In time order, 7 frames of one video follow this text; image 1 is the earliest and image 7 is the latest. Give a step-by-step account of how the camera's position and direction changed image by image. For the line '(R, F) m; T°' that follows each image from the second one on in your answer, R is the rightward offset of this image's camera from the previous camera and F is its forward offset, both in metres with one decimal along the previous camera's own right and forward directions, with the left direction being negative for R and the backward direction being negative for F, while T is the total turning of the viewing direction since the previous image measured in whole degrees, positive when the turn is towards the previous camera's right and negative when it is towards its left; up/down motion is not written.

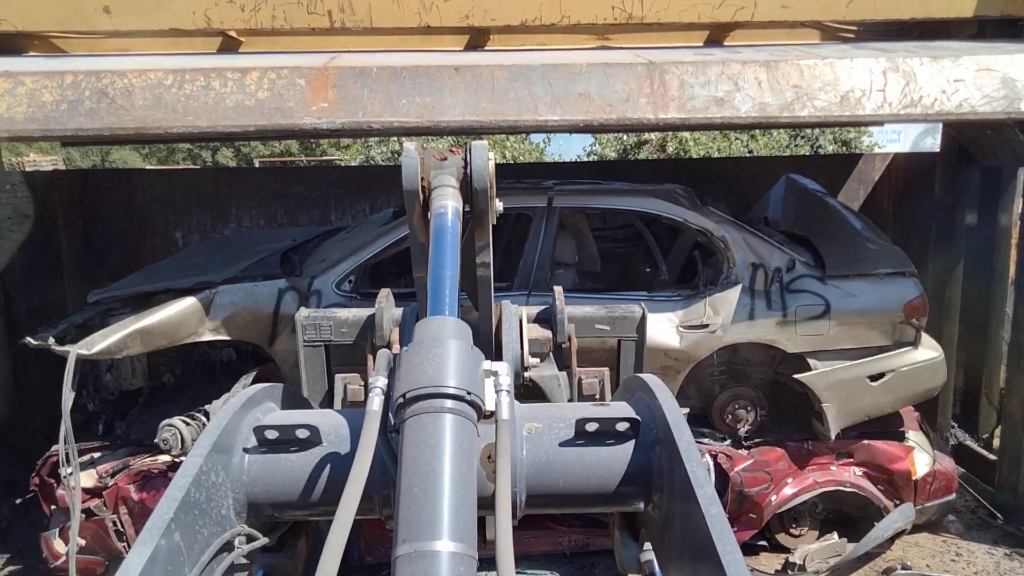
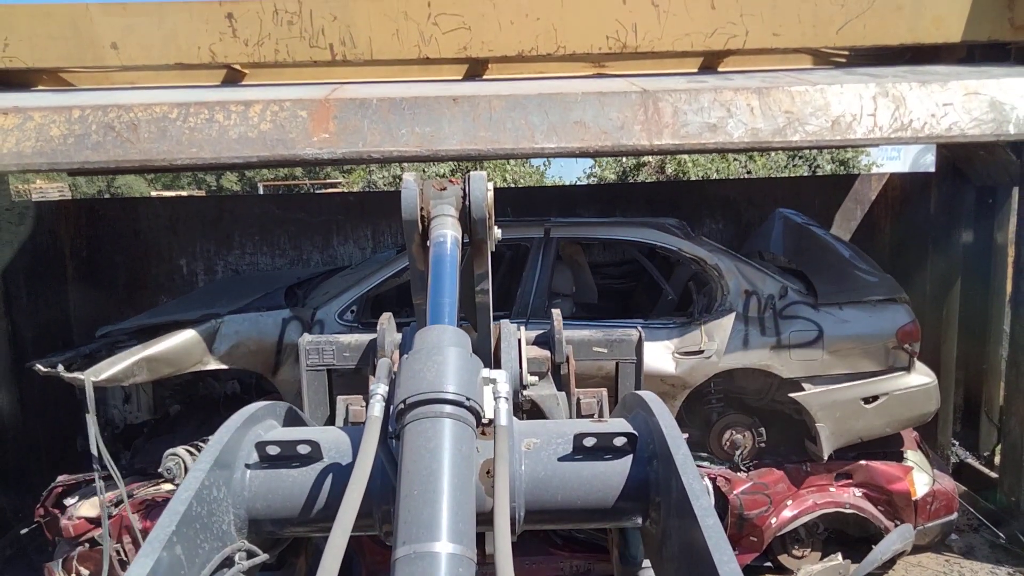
(0.0, 0.0) m; 0°
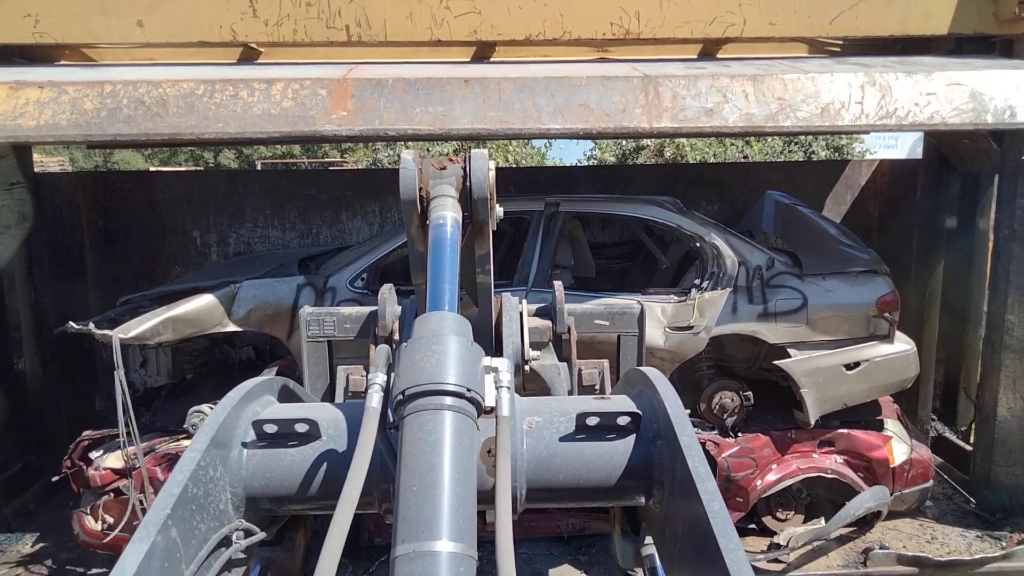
(0.0, -0.2) m; 0°
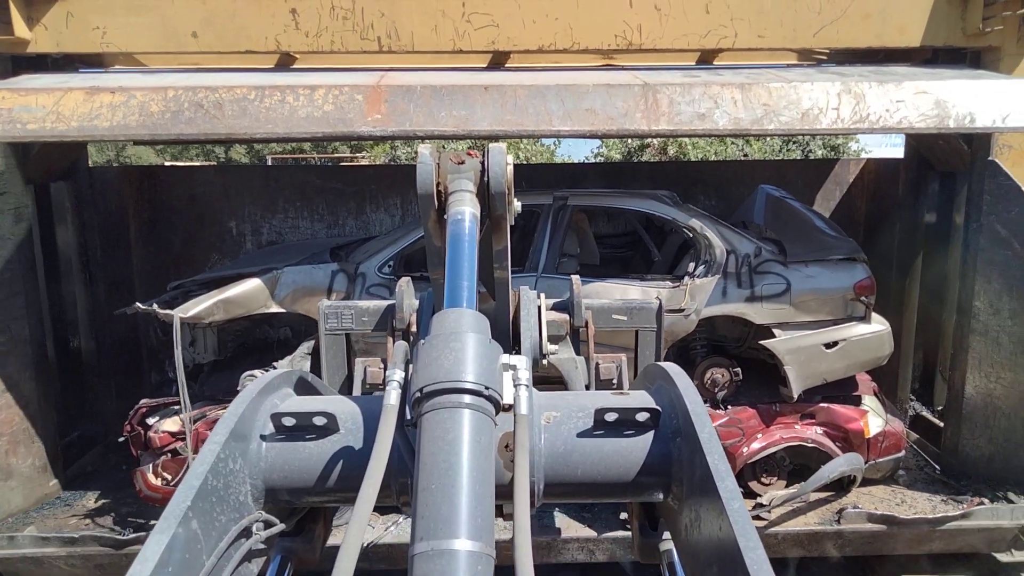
(0.0, -0.4) m; -1°
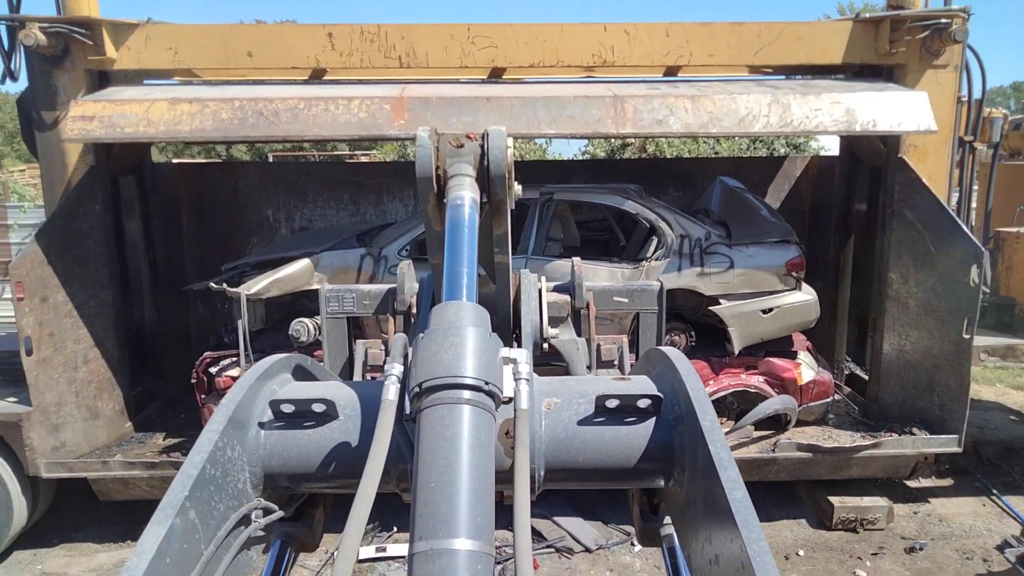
(0.0, -0.9) m; 0°
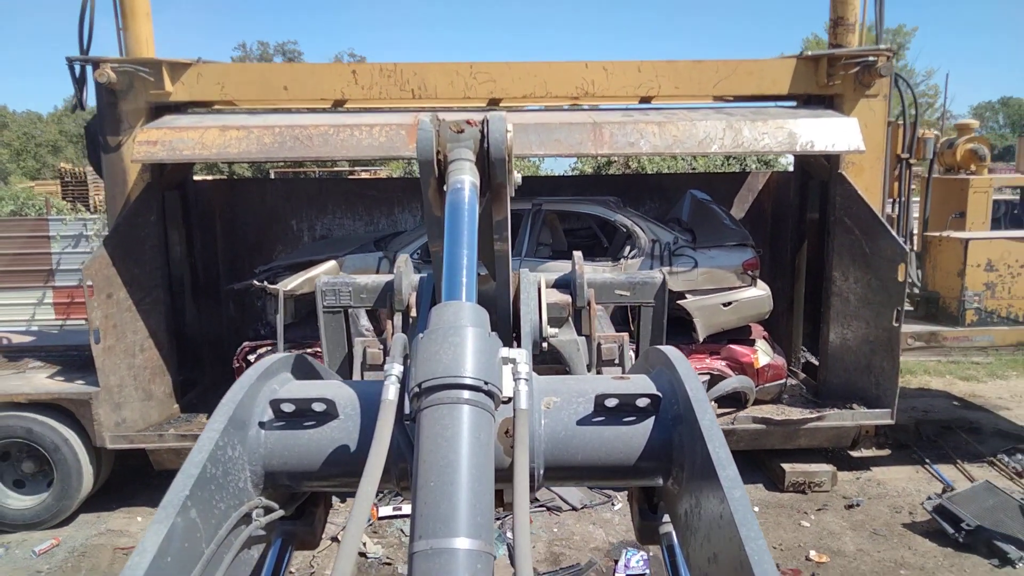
(0.0, -0.8) m; 0°
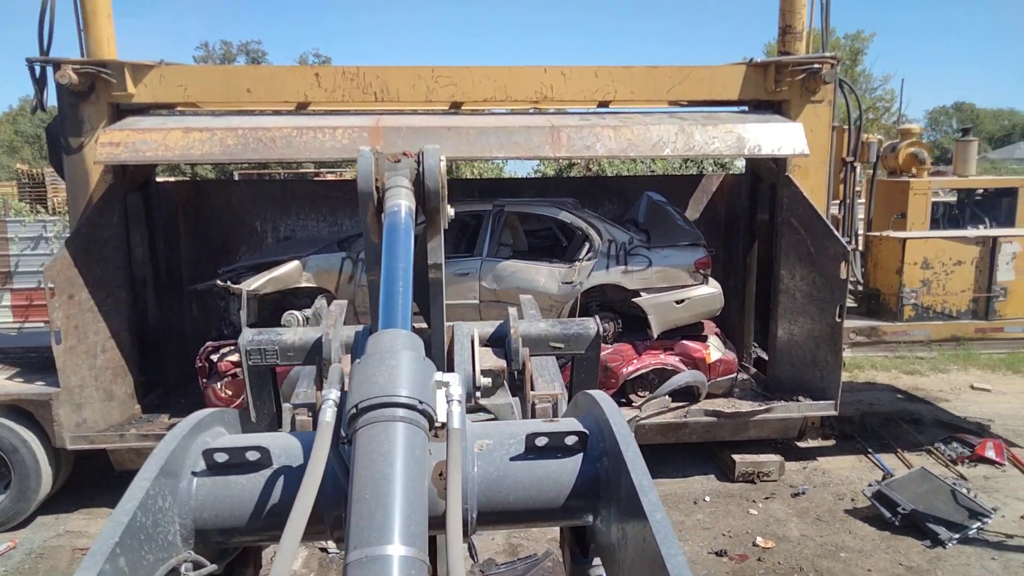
(+0.1, -0.2) m; +2°
